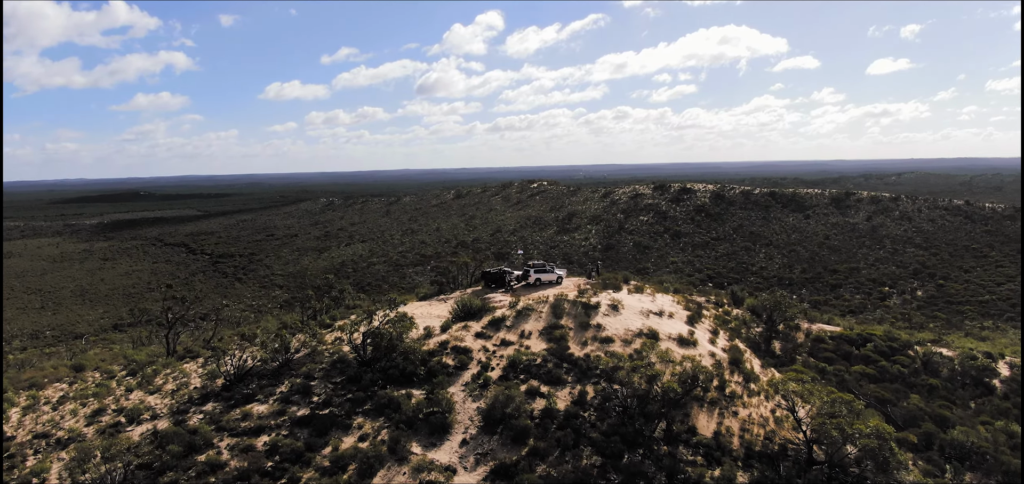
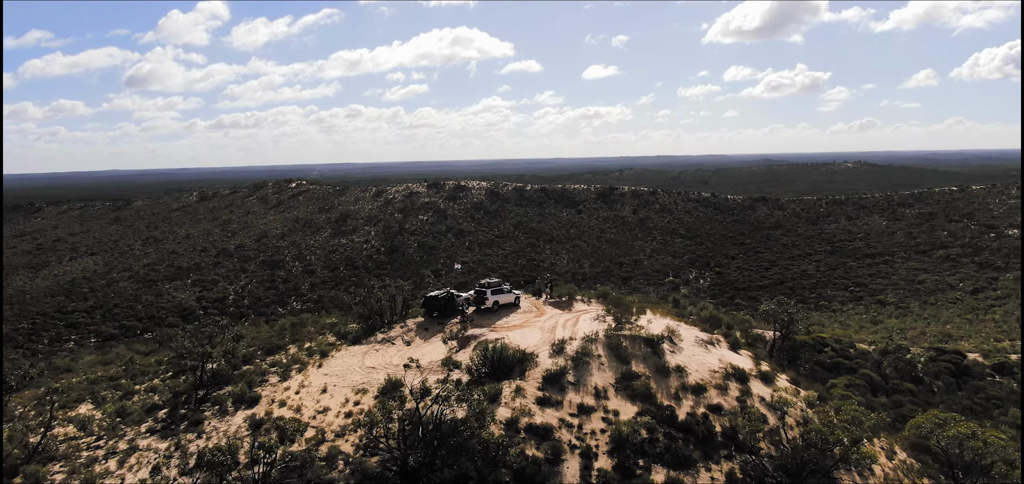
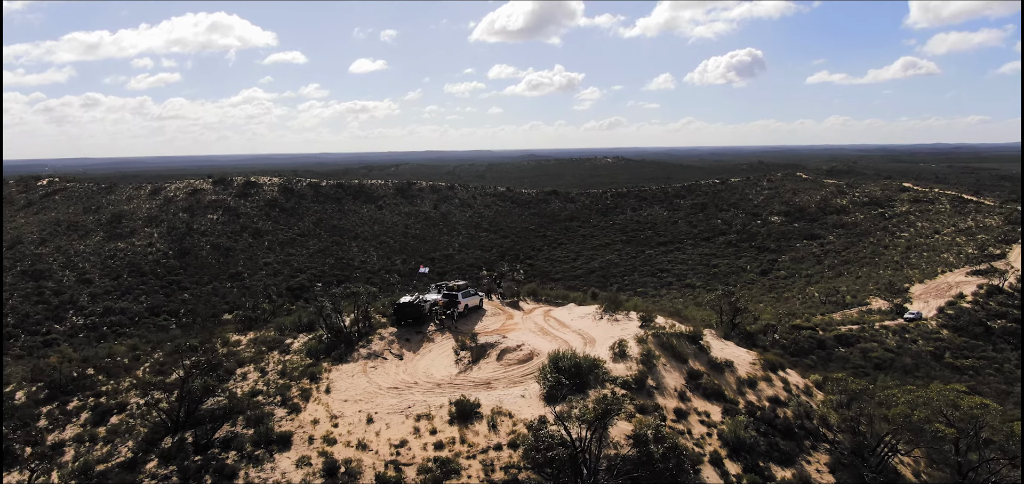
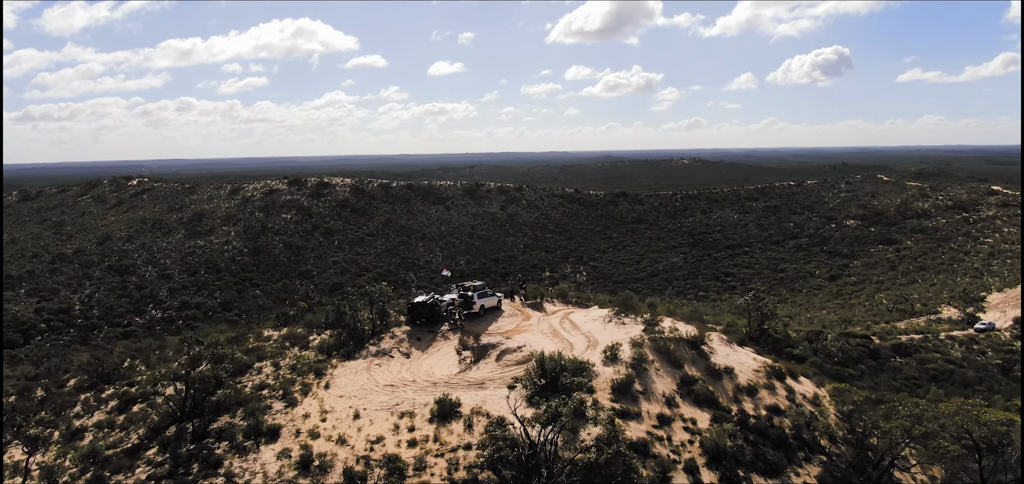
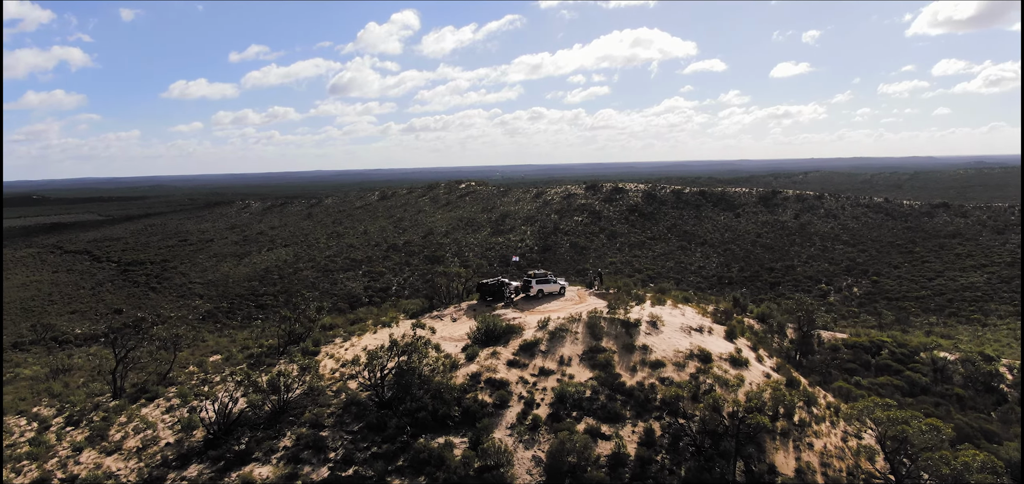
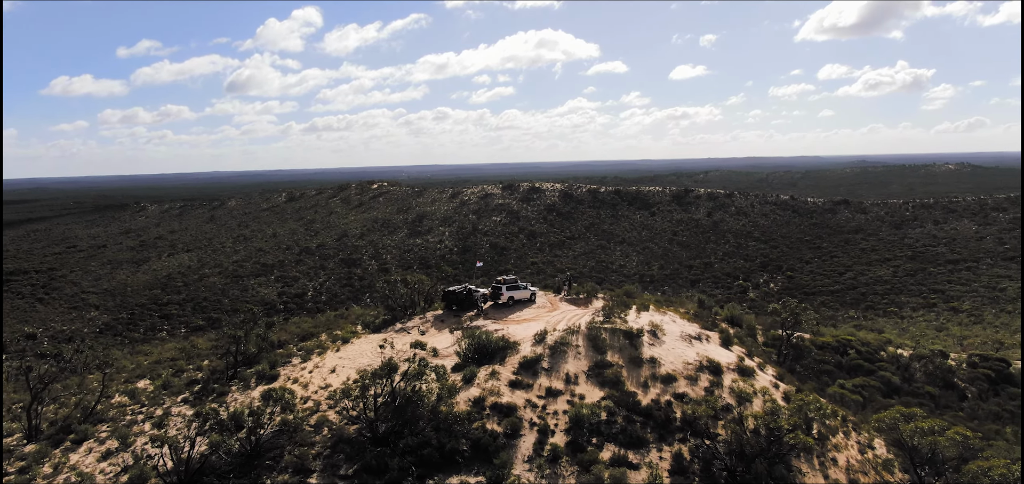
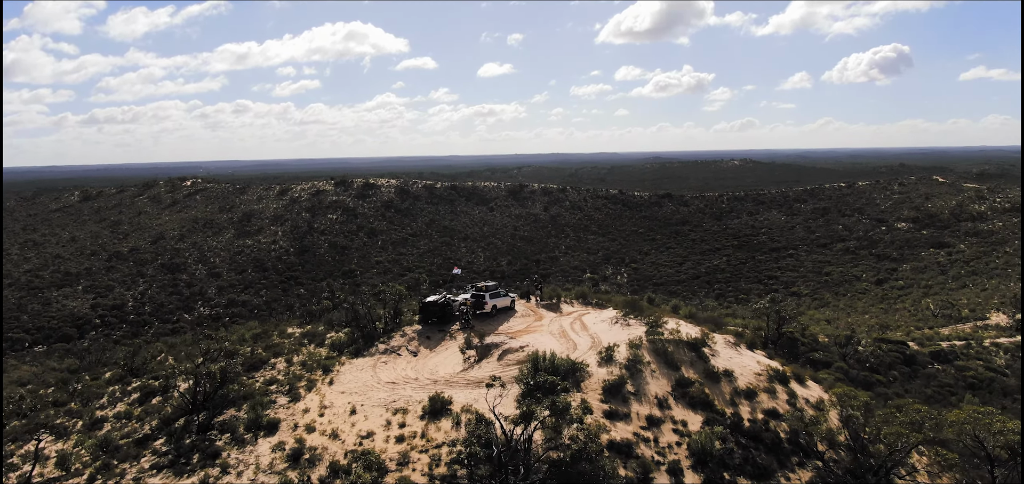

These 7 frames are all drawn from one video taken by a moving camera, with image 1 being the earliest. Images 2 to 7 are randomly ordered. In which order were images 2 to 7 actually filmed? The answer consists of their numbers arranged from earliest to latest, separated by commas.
5, 6, 2, 7, 4, 3
